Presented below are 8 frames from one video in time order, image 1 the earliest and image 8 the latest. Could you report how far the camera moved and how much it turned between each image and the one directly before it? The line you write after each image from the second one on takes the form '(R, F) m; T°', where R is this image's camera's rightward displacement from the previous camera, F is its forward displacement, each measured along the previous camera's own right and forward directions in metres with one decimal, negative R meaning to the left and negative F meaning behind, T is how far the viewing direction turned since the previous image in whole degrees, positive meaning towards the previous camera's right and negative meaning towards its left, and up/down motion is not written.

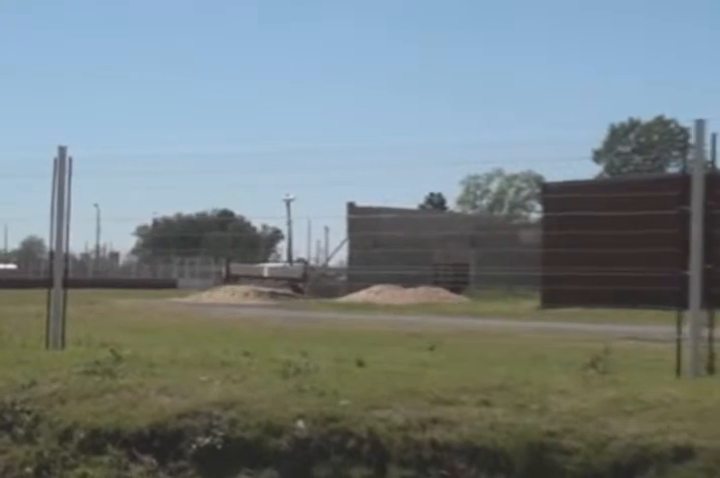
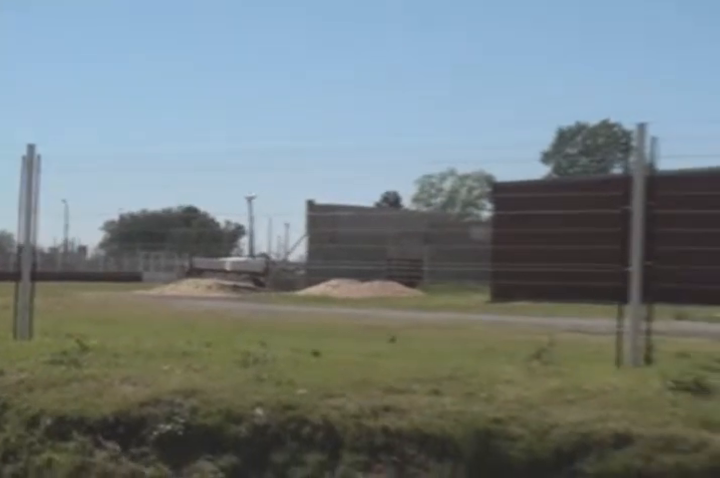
(+0.4, -0.5) m; -1°
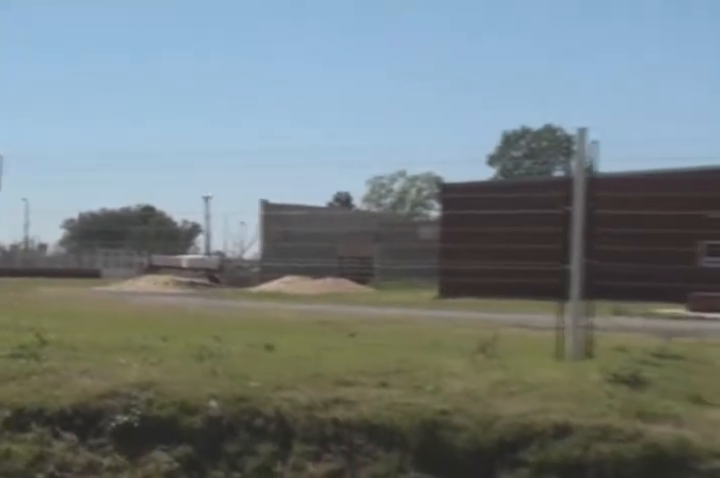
(+0.2, -0.4) m; +1°
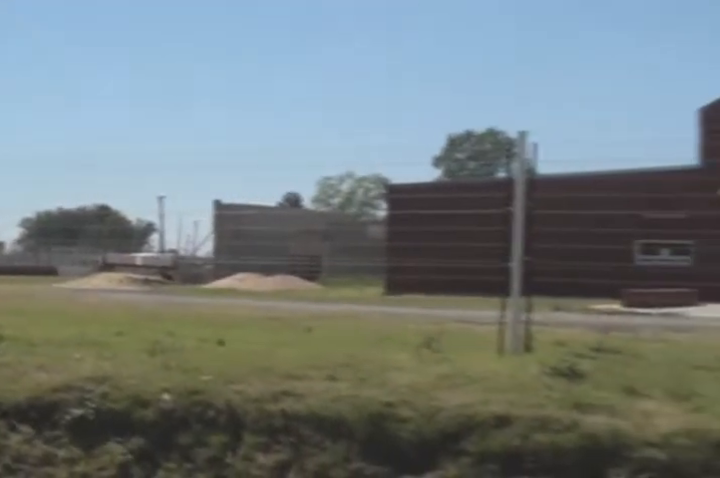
(+0.2, -0.4) m; +1°
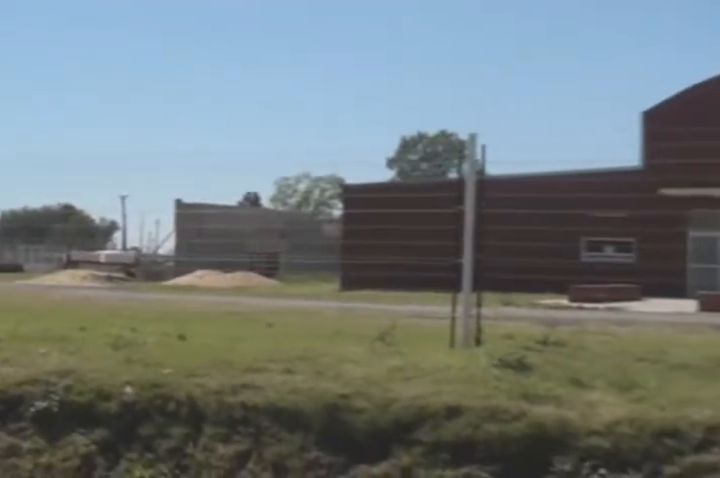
(+0.2, -0.4) m; +1°
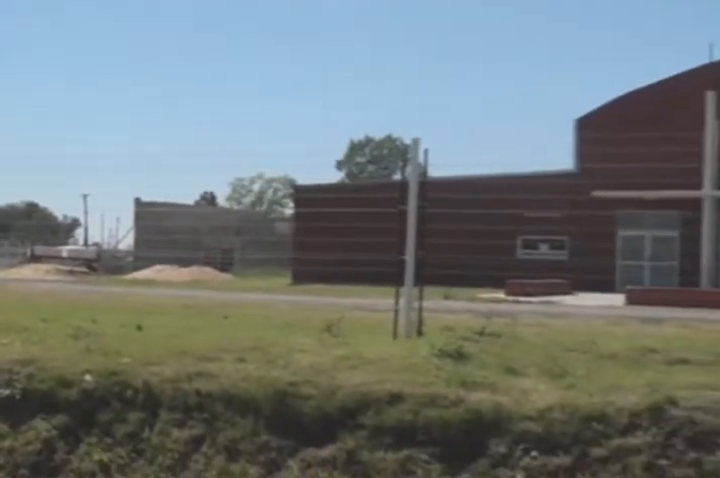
(+0.1, -0.7) m; +2°
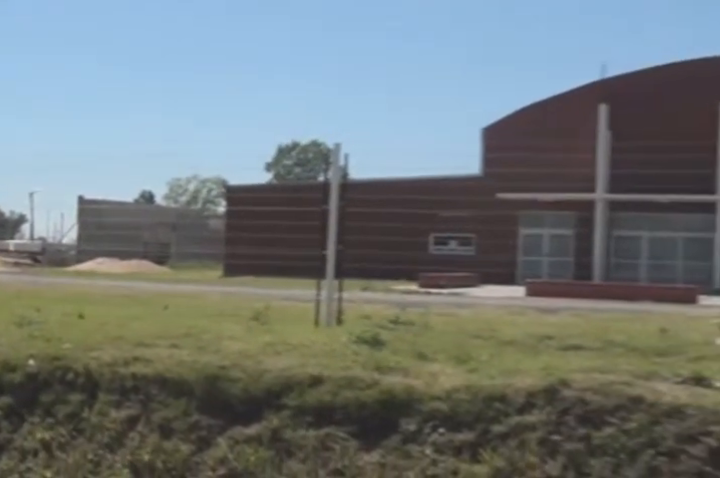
(+0.2, -1.1) m; +3°
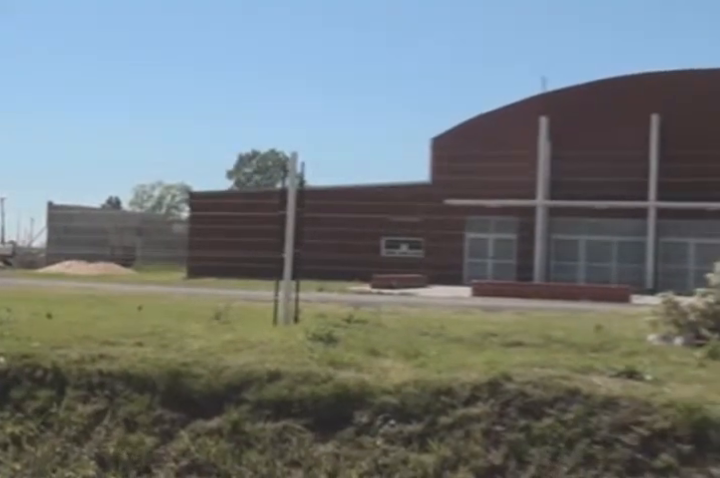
(0.0, -0.8) m; +2°
